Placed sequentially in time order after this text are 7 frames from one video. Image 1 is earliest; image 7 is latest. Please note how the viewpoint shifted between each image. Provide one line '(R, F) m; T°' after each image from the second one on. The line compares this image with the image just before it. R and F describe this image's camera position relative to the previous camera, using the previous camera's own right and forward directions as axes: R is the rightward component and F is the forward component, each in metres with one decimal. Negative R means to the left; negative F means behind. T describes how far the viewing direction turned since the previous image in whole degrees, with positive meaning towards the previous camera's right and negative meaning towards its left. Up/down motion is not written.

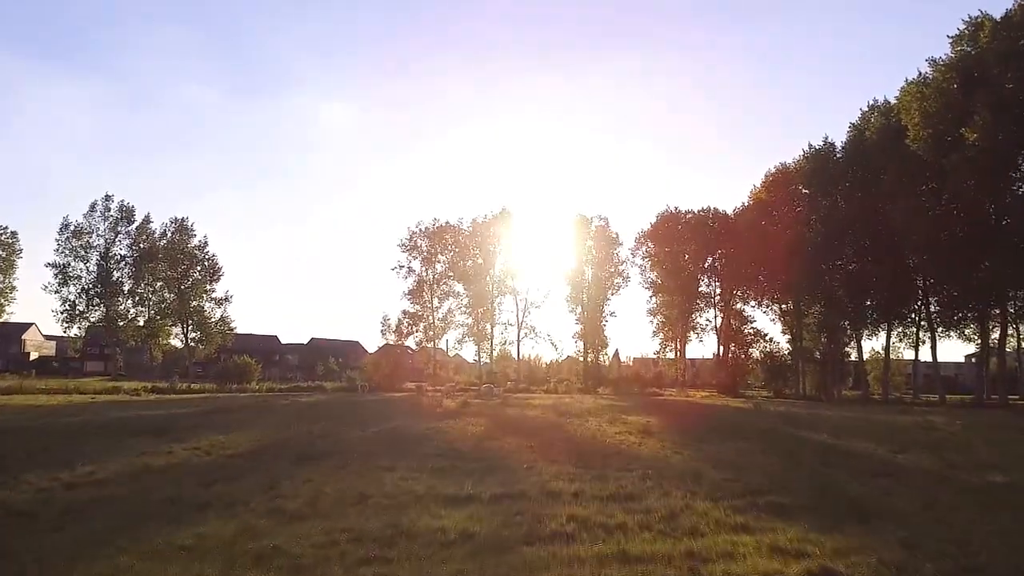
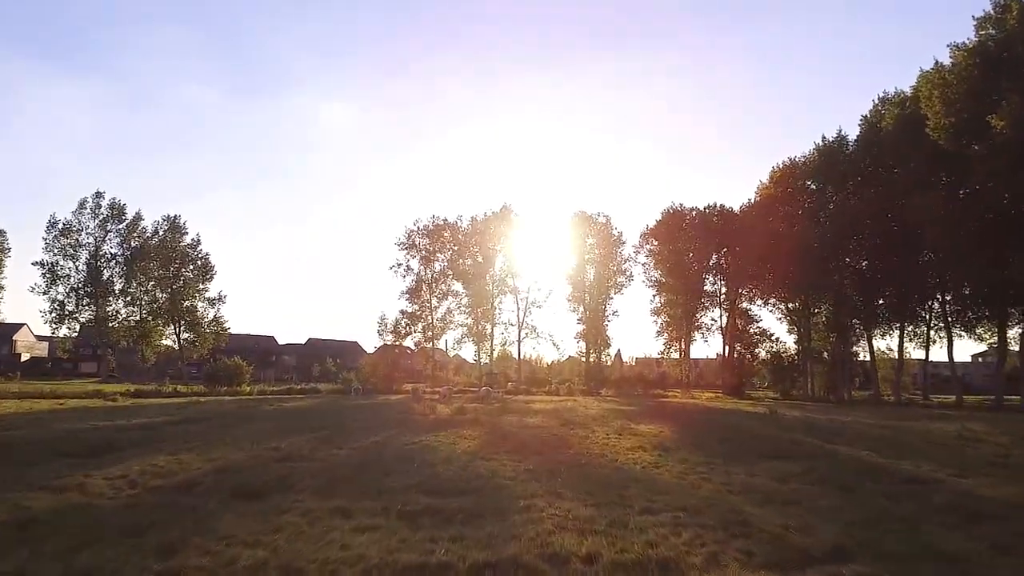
(+0.1, +1.8) m; 0°
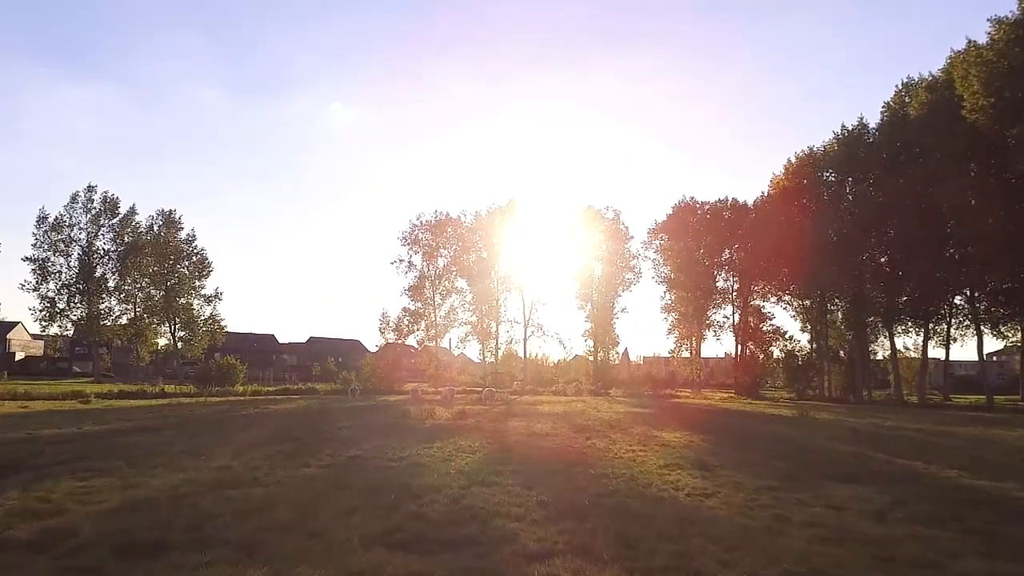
(0.0, +2.2) m; 0°
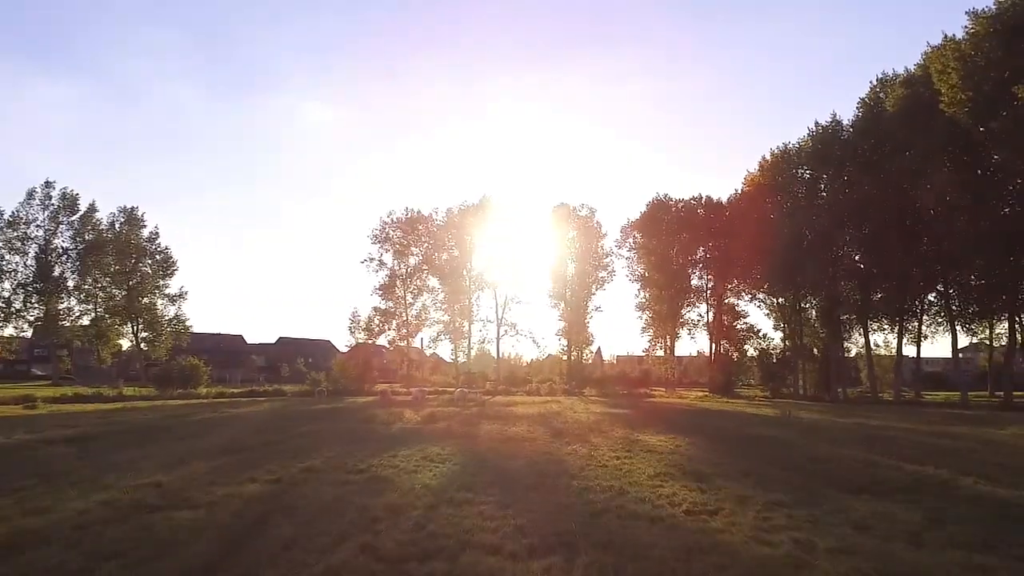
(0.0, +1.0) m; +2°
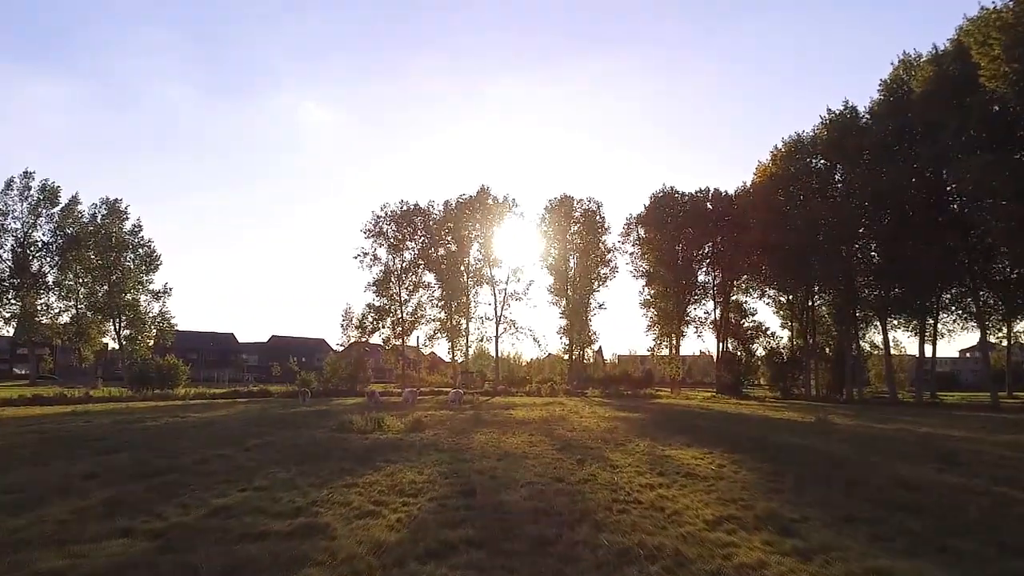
(0.0, +2.8) m; 0°
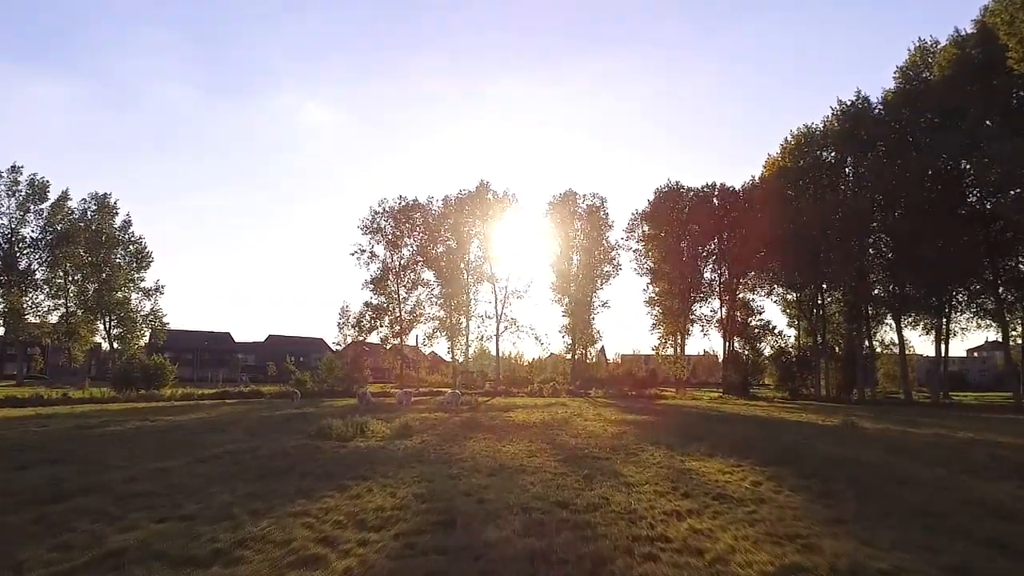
(+0.1, +1.7) m; 0°
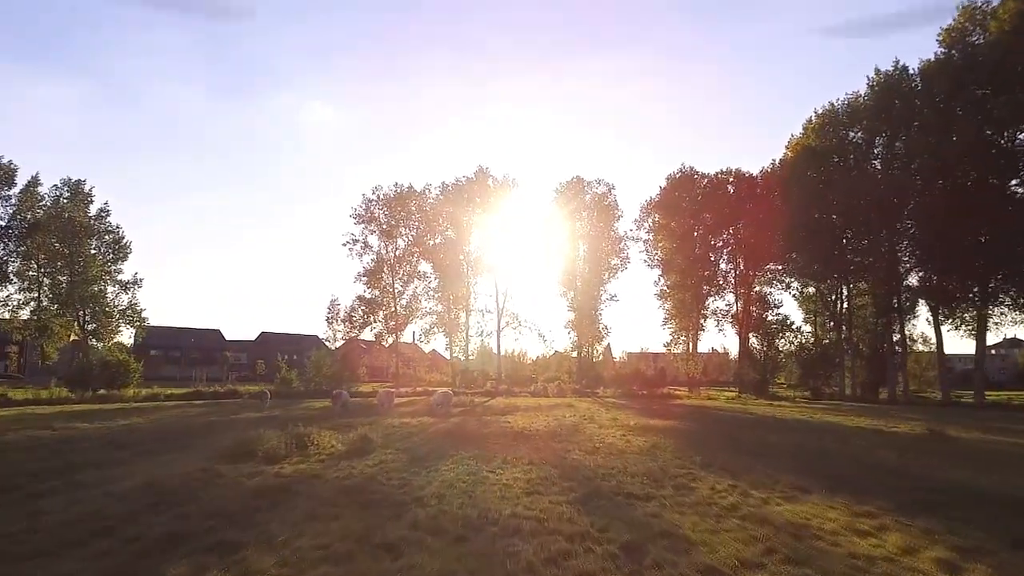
(+0.1, +4.0) m; 0°
